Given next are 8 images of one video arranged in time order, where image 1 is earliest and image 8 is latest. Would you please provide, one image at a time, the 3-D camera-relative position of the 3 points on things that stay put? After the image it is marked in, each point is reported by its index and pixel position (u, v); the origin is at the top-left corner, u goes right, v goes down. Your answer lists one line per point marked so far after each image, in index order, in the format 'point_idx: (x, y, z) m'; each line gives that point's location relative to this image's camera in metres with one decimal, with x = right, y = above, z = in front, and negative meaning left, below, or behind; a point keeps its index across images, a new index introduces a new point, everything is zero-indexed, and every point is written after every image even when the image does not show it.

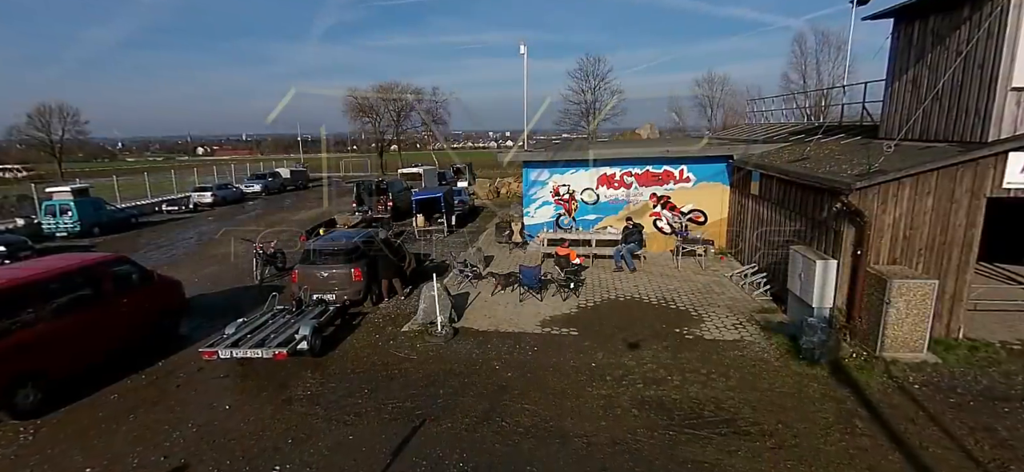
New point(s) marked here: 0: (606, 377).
0: (+1.2, -1.8, +6.0) m
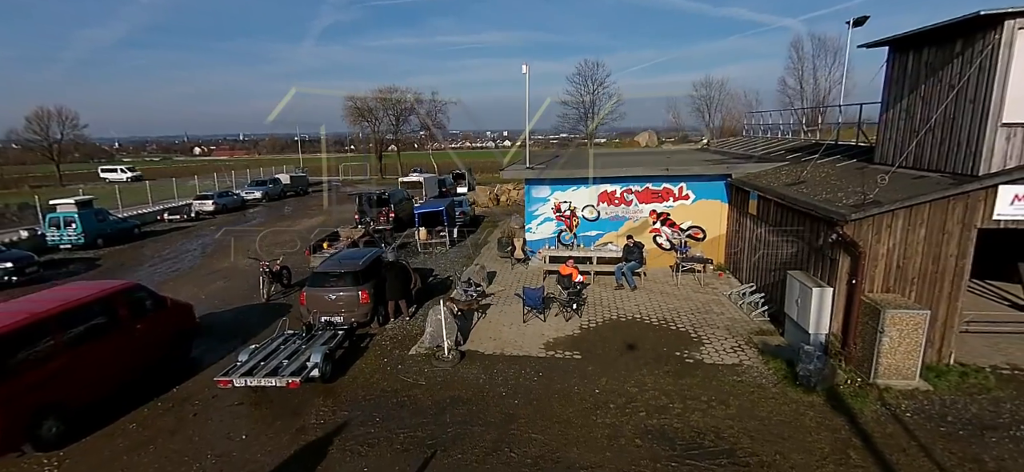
0: (+1.3, -2.2, +6.2) m
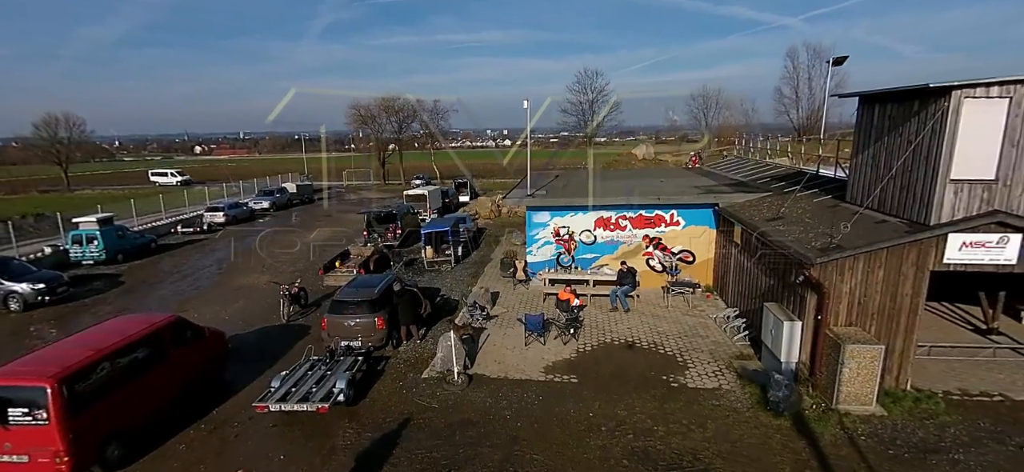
0: (+1.3, -2.8, +7.0) m
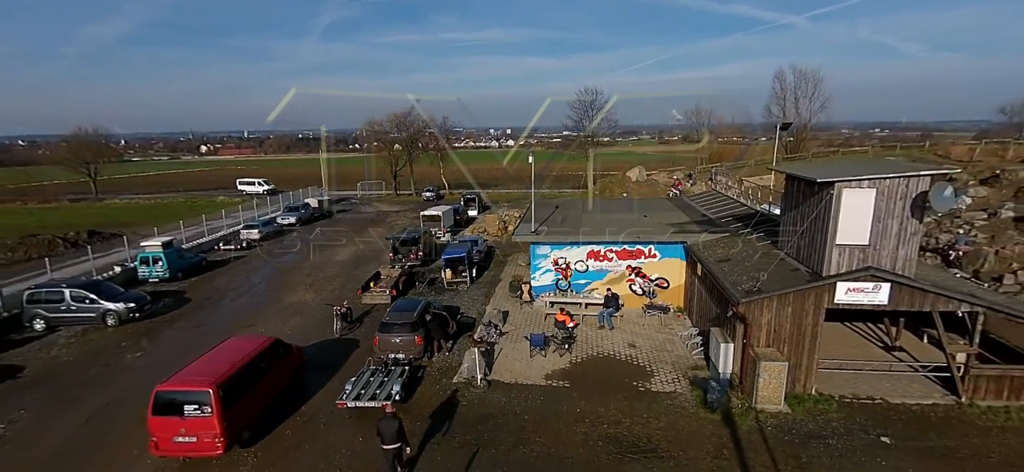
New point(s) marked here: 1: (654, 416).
0: (+1.5, -3.8, +9.8) m
1: (+2.9, -3.7, +9.8) m
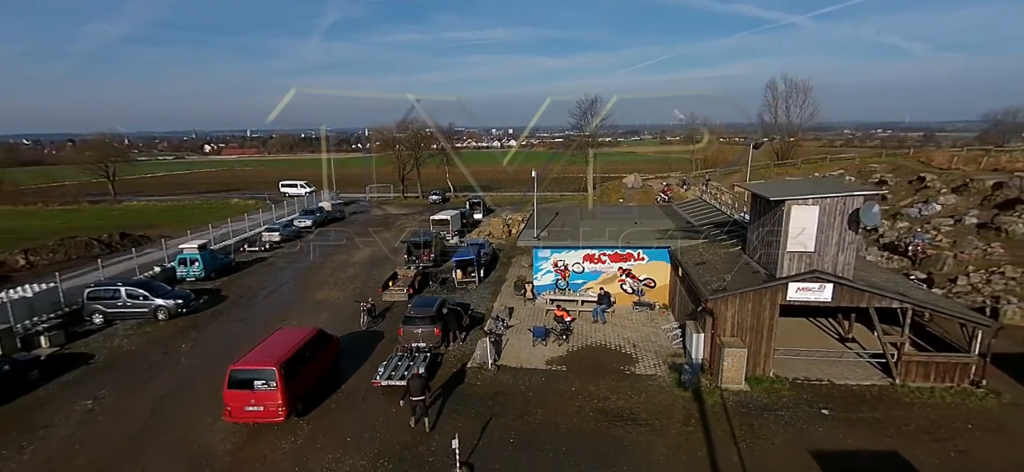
0: (+1.7, -4.0, +11.8) m
1: (+3.1, -3.9, +11.8) m
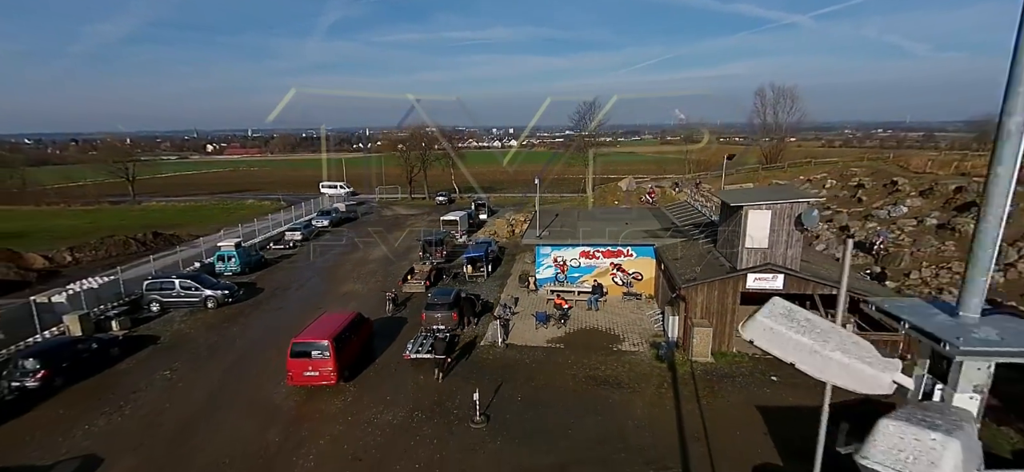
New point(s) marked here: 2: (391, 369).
0: (+1.9, -3.9, +14.3) m
1: (+3.3, -3.9, +14.3) m
2: (-3.7, -4.1, +14.5) m
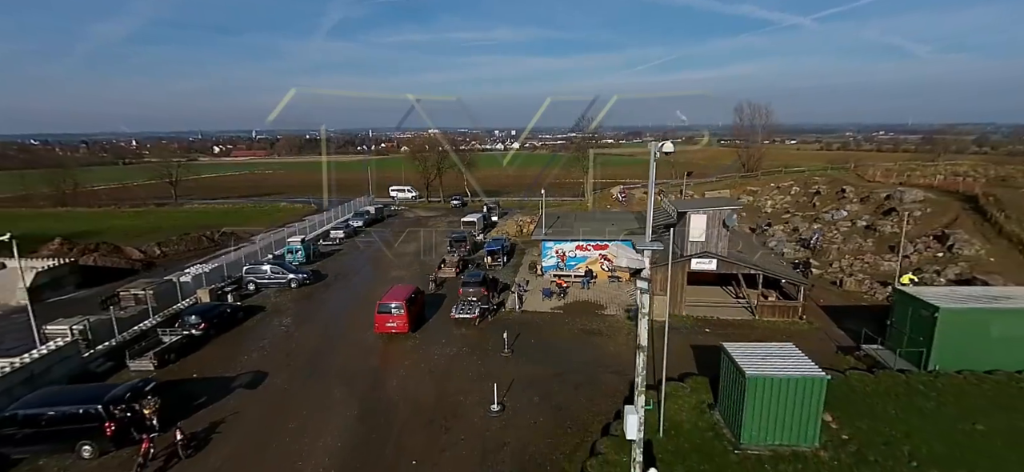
0: (+2.5, -3.8, +20.5) m
1: (+3.9, -3.8, +20.5) m
2: (-3.1, -3.9, +20.7) m
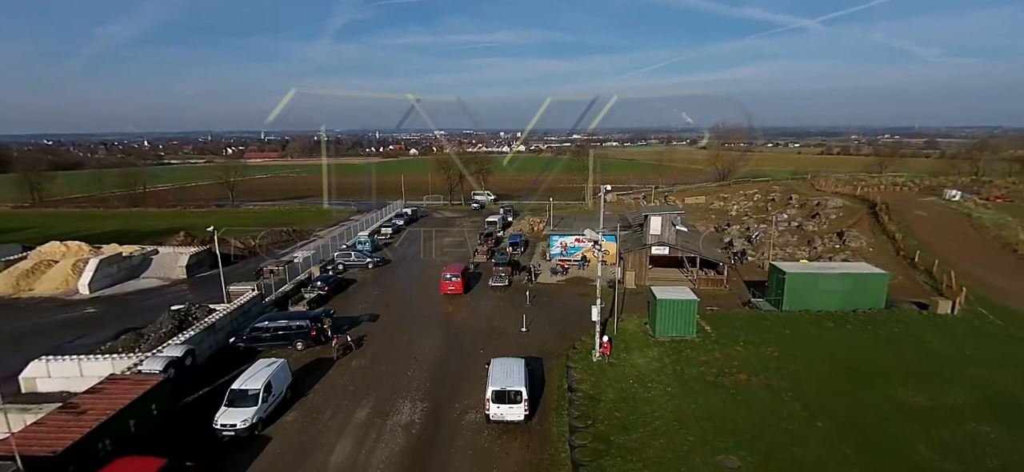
0: (+3.7, -3.4, +30.6) m
1: (+5.1, -3.4, +30.6) m
2: (-1.9, -3.5, +30.9) m
